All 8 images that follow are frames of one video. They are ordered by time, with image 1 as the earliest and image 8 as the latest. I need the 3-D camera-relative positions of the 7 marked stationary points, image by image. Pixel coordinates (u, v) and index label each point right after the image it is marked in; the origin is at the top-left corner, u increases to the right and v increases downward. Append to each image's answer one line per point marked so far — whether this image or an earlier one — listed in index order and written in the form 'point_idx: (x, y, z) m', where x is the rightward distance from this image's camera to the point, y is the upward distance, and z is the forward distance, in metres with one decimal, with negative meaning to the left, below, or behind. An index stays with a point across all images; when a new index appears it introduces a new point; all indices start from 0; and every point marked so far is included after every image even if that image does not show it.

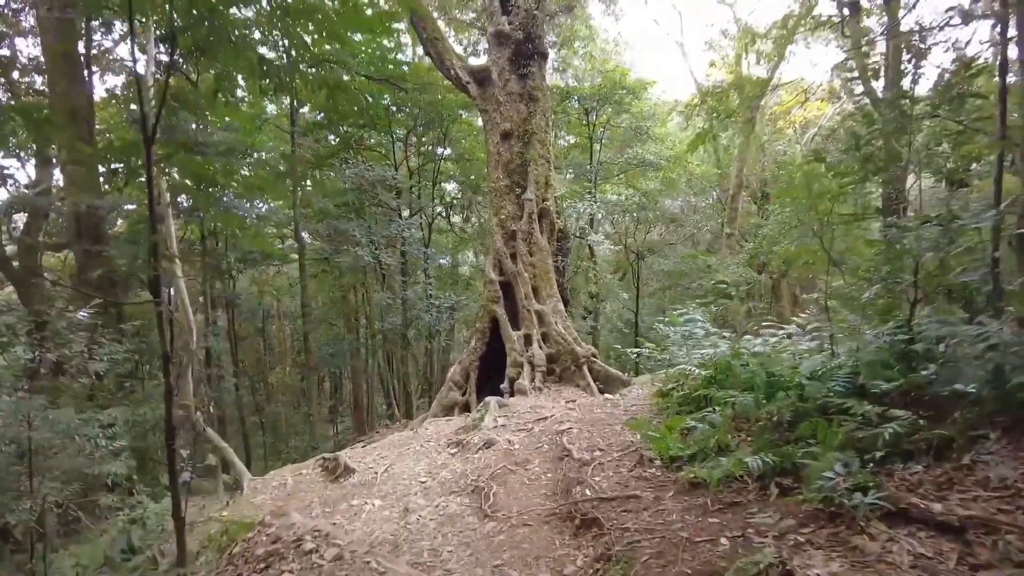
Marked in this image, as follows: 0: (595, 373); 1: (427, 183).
0: (+1.1, -1.1, +8.2) m
1: (-1.8, +2.3, +13.8) m
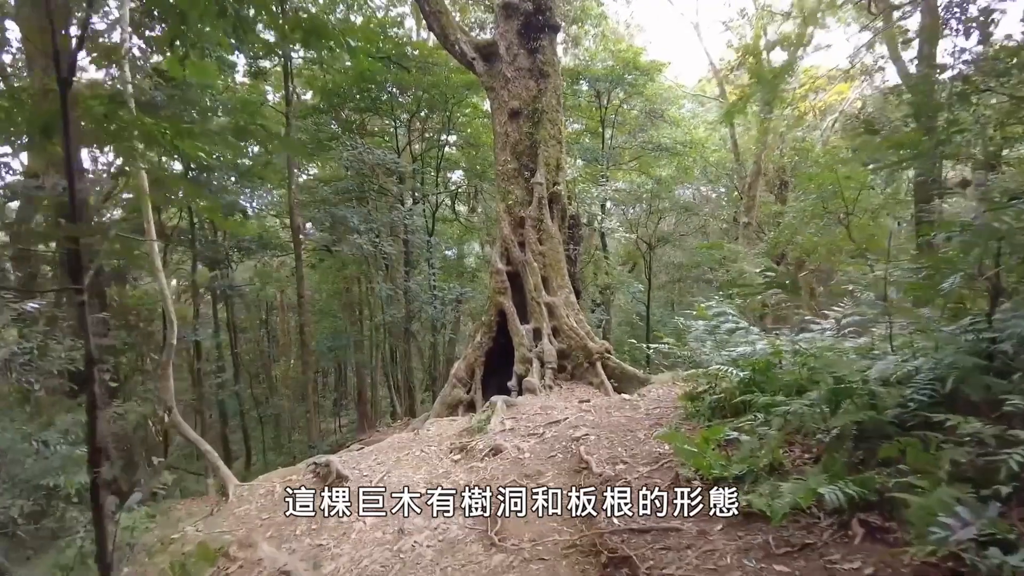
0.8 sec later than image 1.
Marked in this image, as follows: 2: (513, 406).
0: (+1.2, -1.0, +7.6) m
1: (-1.7, +2.5, +13.2) m
2: (0.0, -1.2, +6.6) m
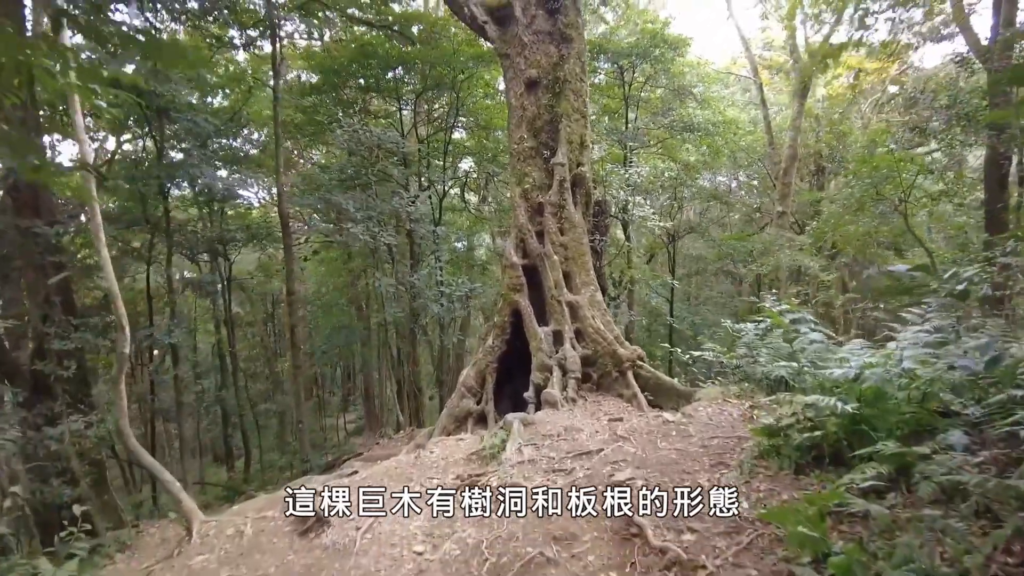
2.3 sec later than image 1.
0: (+1.4, -1.0, +6.6) m
1: (-1.4, +2.6, +12.2) m
2: (+0.2, -1.2, +5.6) m
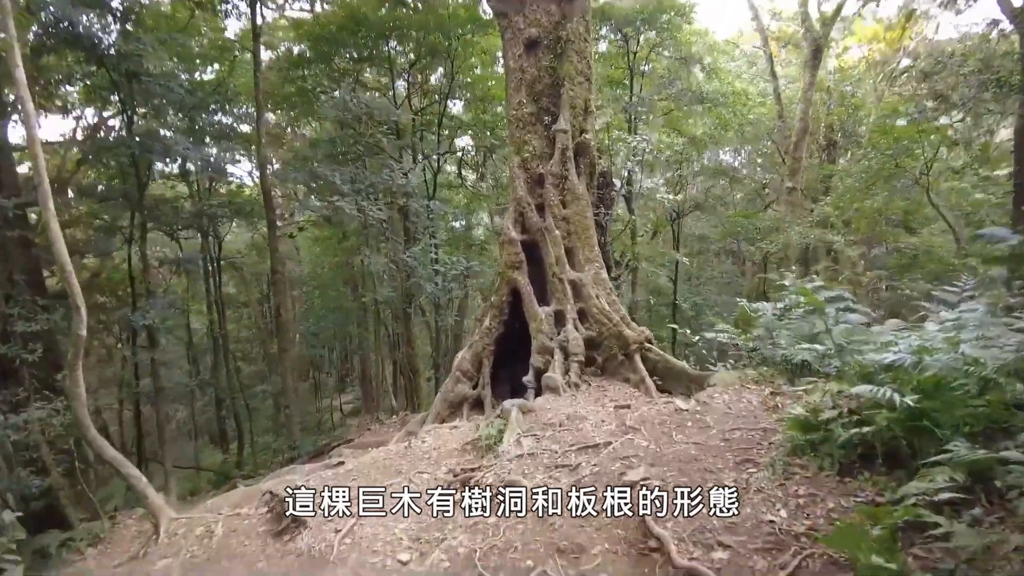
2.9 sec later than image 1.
0: (+1.3, -0.7, +6.1) m
1: (-1.4, +2.9, +11.6) m
2: (+0.2, -1.0, +5.1) m
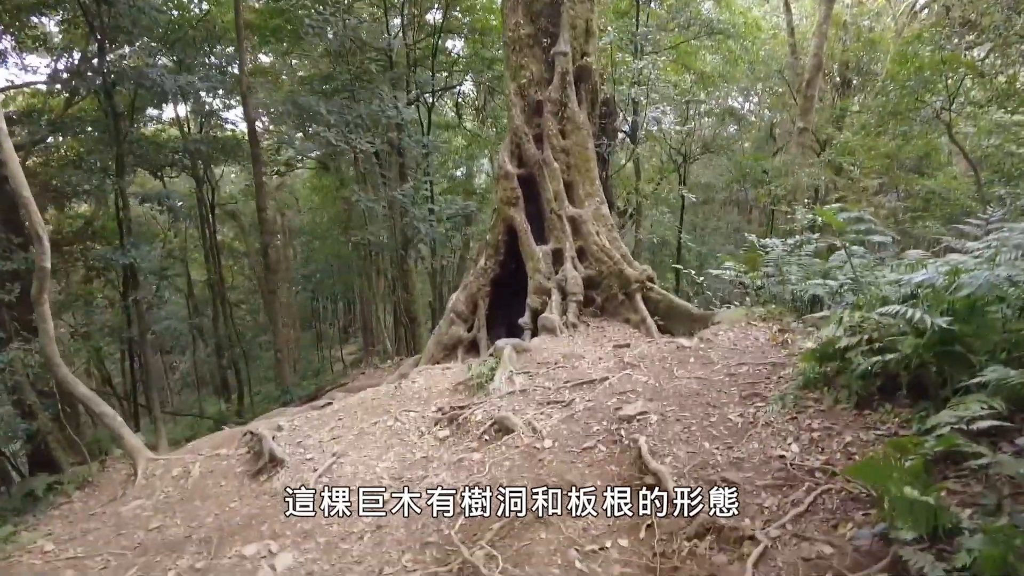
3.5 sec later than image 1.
0: (+1.3, -0.1, +5.8) m
1: (-1.4, +3.9, +11.0) m
2: (+0.1, -0.5, +4.9) m
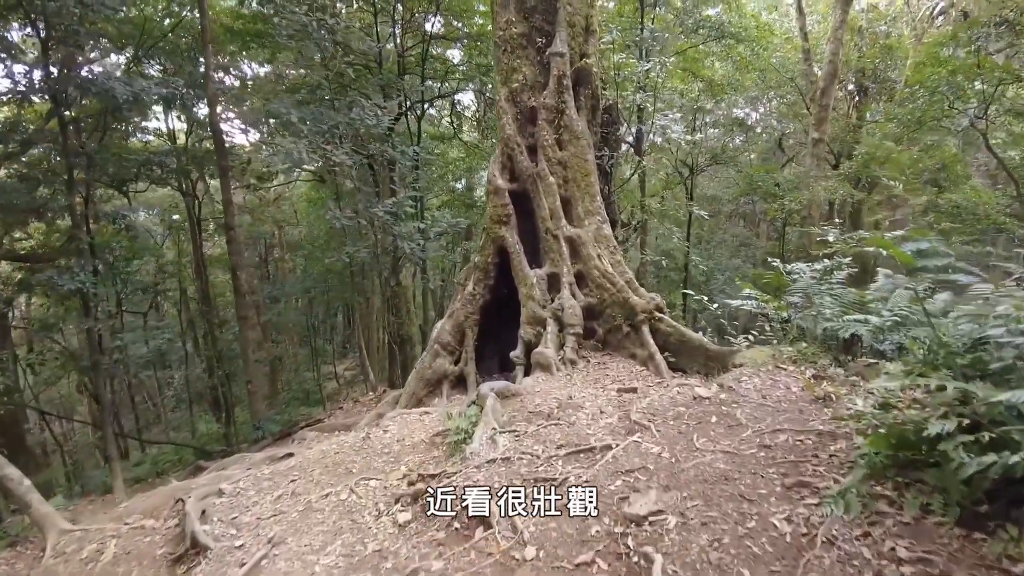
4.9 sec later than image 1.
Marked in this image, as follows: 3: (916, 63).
0: (+1.2, -0.4, +5.1) m
1: (-1.5, +3.6, +10.4) m
2: (0.0, -0.7, +4.2) m
3: (+7.0, +3.9, +11.1) m
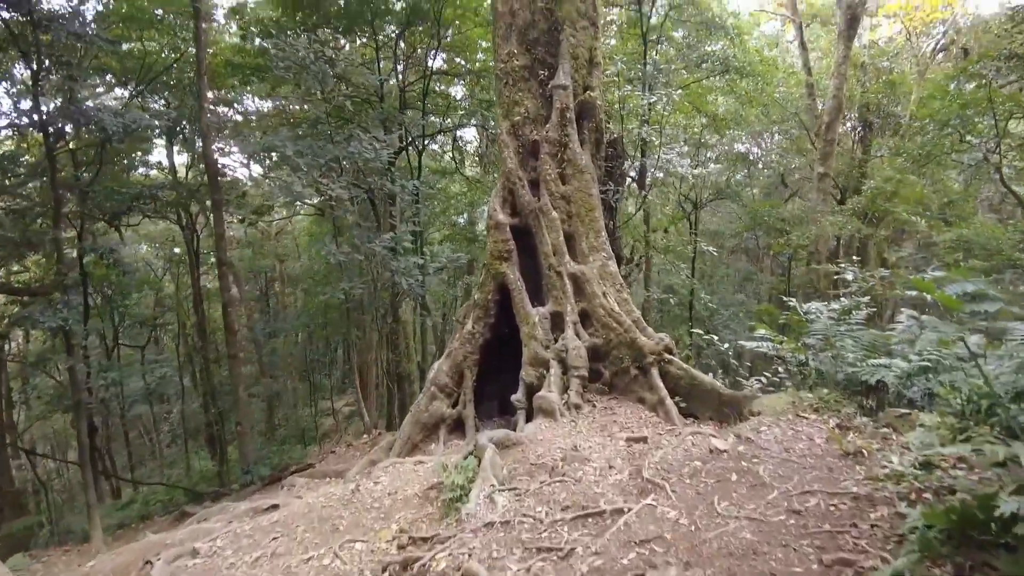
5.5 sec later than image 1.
0: (+1.2, -0.7, +4.8) m
1: (-1.5, +3.0, +10.3) m
2: (0.0, -1.0, +3.9) m
3: (+7.1, +3.3, +11.0) m
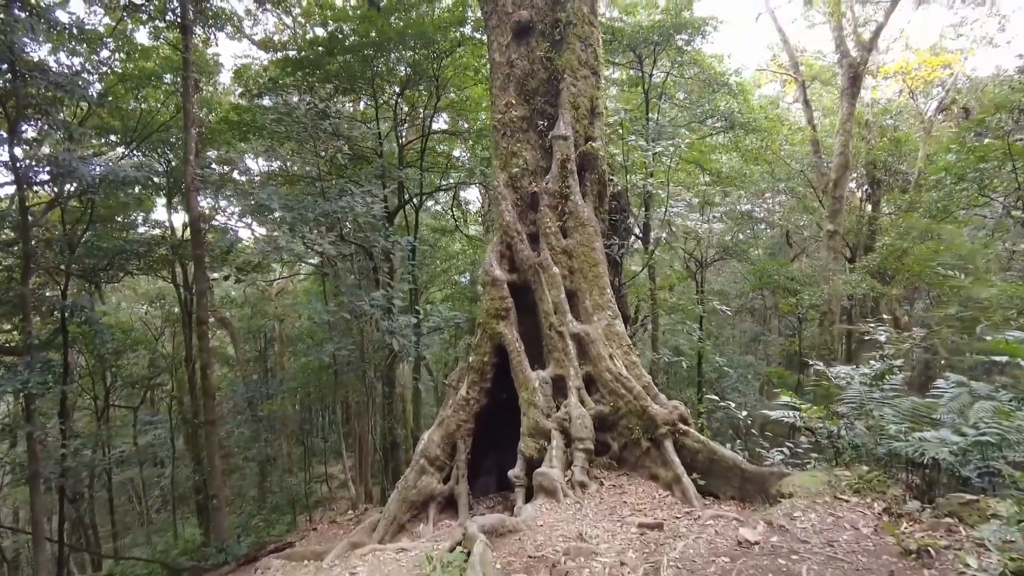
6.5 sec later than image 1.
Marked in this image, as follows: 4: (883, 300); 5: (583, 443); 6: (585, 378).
0: (+1.2, -1.1, +4.3) m
1: (-1.5, +2.0, +10.2) m
2: (0.0, -1.3, +3.3) m
3: (+7.1, +2.2, +10.8) m
4: (+7.0, -0.2, +12.0) m
5: (+0.5, -1.0, +4.3) m
6: (+0.5, -0.7, +4.7) m
